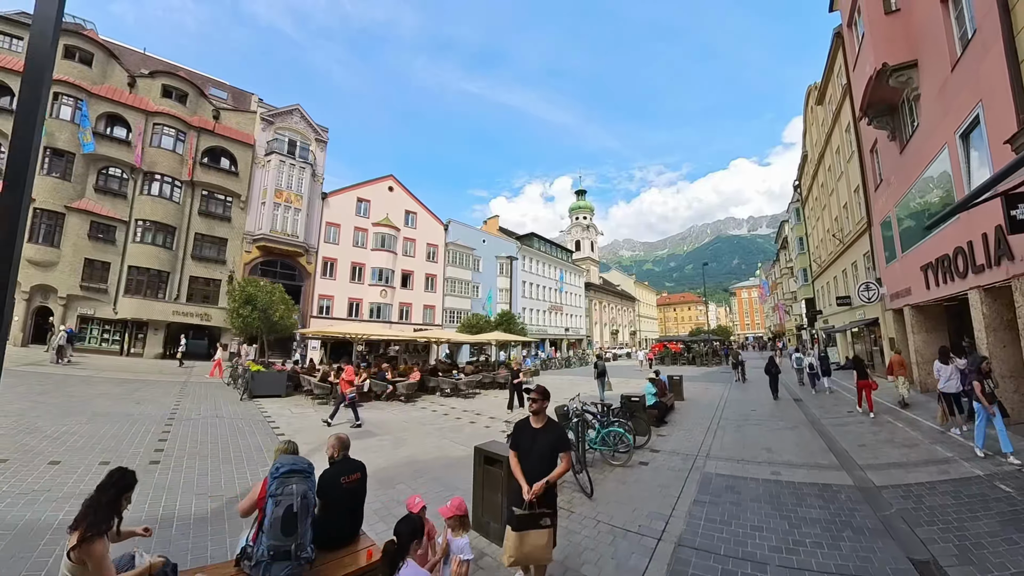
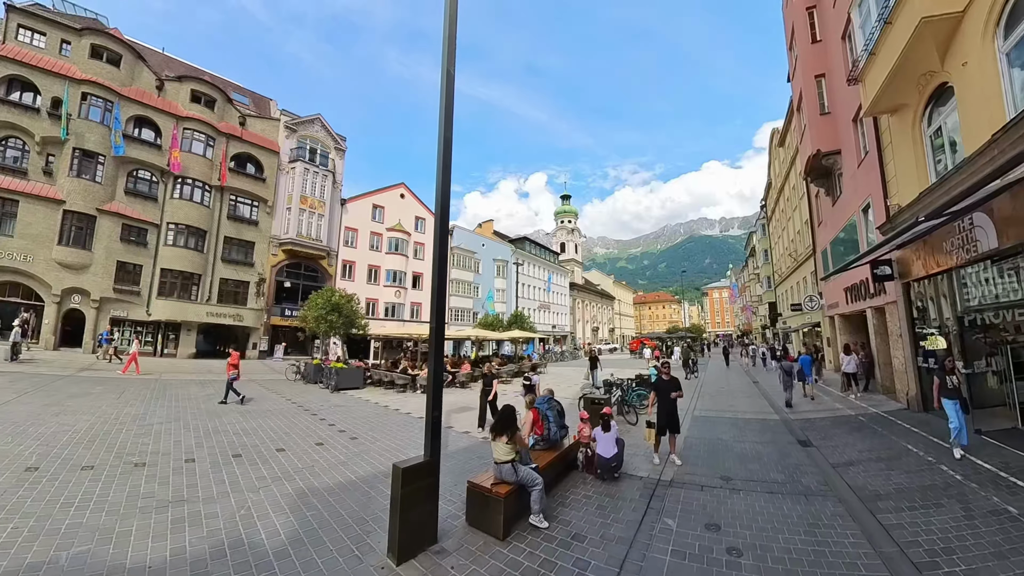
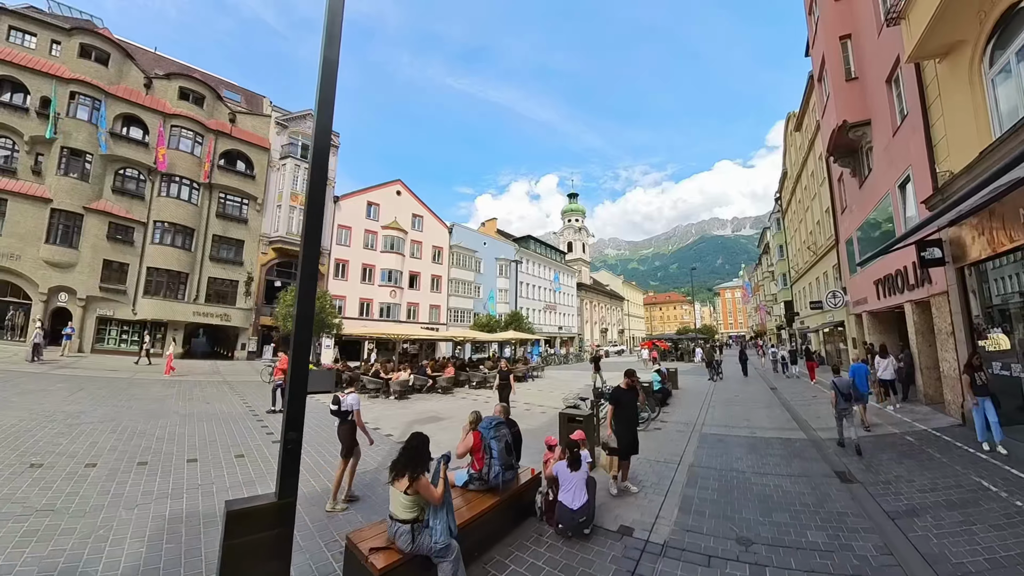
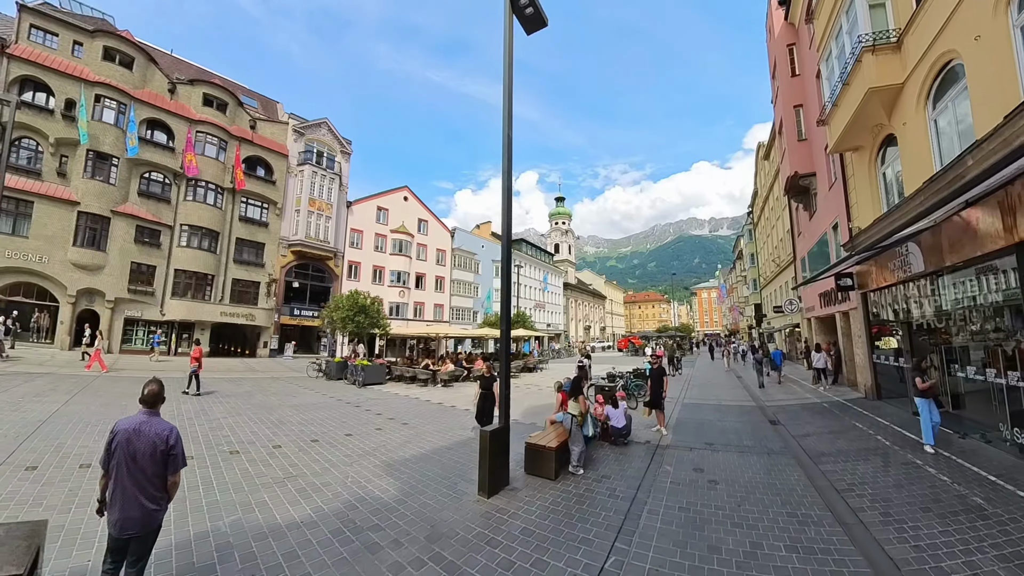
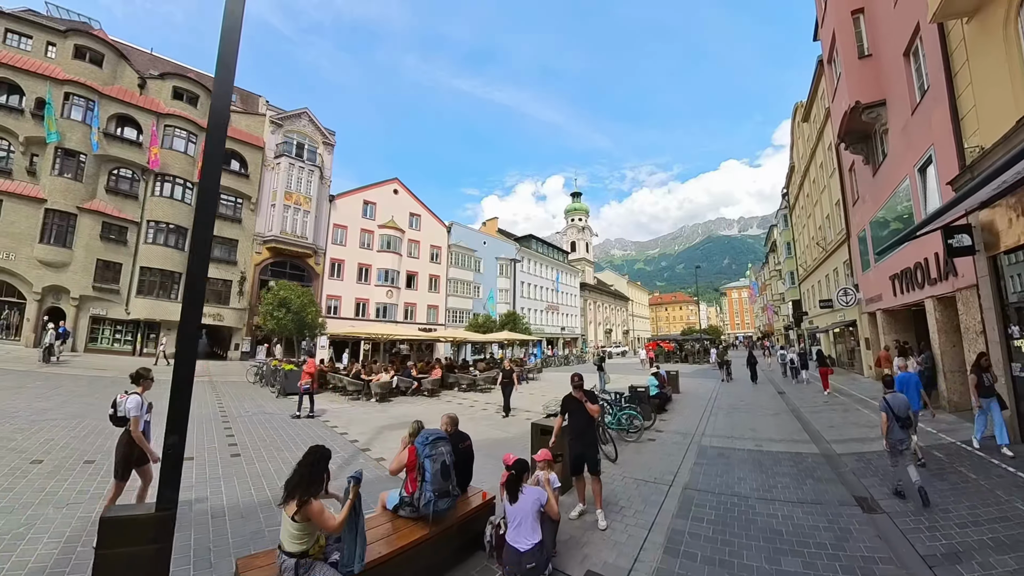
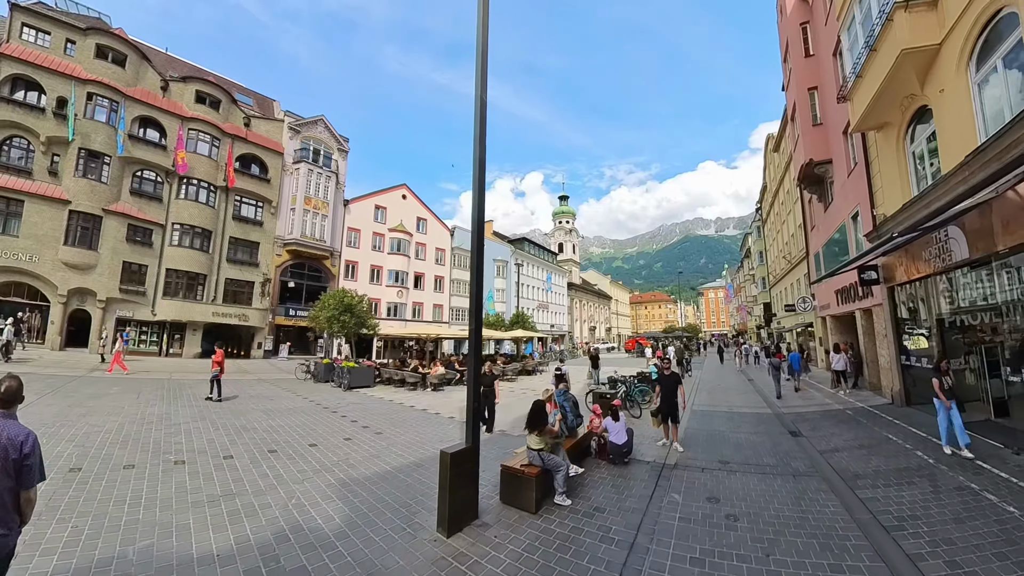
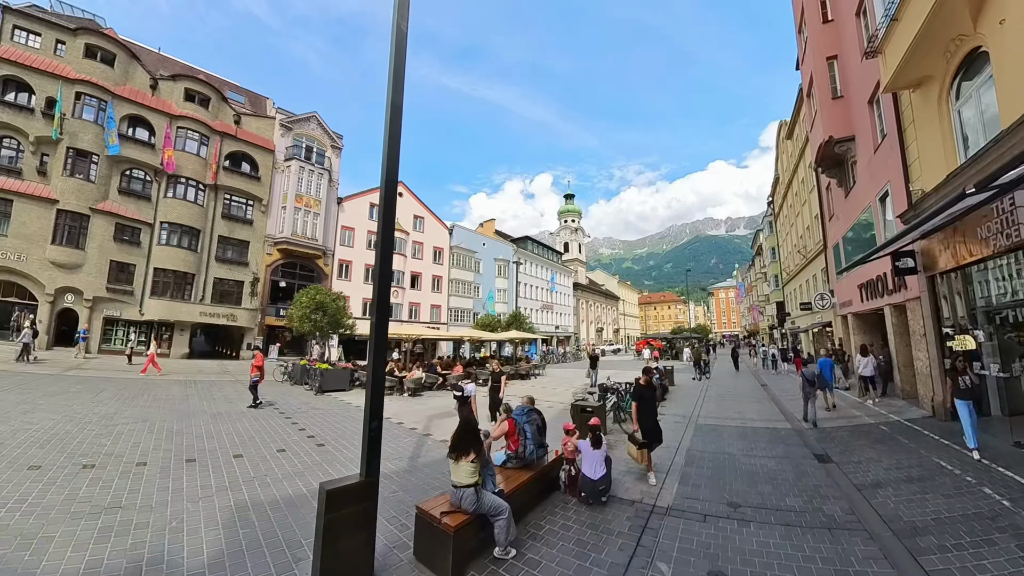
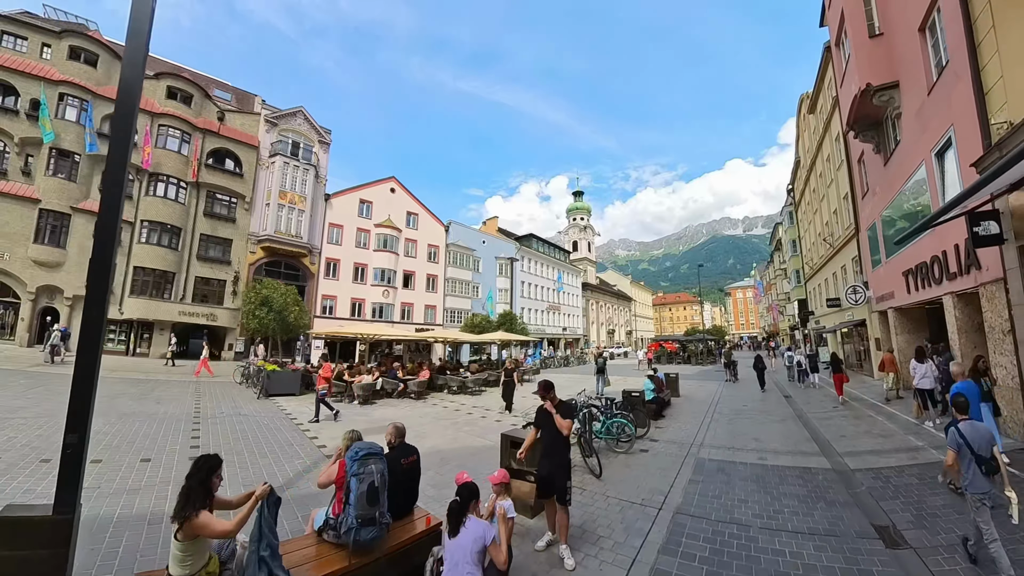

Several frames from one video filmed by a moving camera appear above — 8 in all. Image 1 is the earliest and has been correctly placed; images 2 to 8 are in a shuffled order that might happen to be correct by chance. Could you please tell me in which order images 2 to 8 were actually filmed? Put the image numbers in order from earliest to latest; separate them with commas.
8, 5, 3, 7, 2, 6, 4
